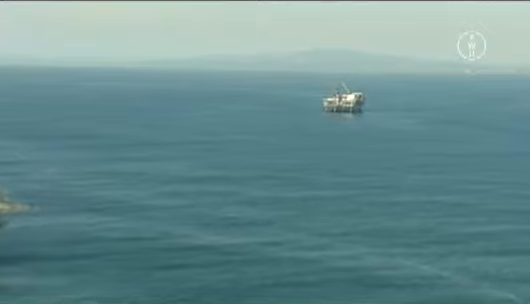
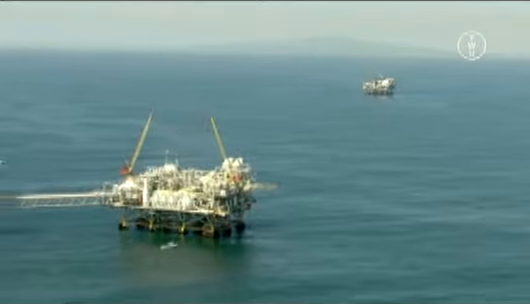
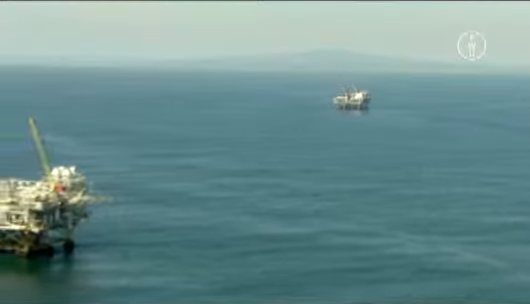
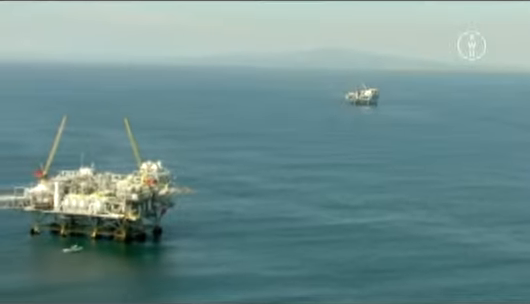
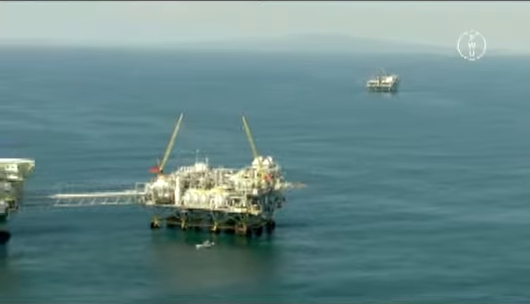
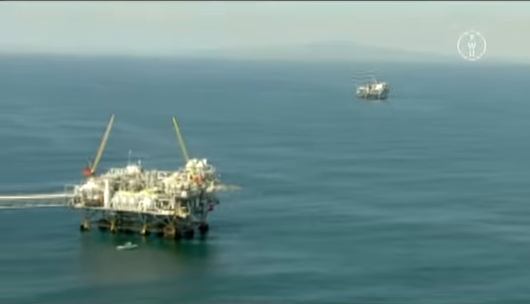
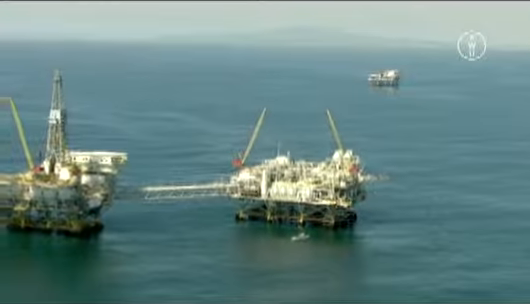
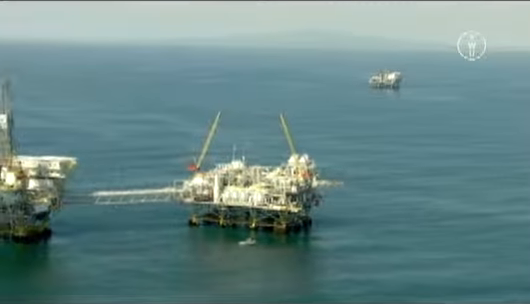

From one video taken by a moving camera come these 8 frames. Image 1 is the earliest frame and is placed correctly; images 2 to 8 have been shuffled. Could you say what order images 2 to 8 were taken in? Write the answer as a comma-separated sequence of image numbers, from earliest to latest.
3, 4, 6, 2, 5, 8, 7
